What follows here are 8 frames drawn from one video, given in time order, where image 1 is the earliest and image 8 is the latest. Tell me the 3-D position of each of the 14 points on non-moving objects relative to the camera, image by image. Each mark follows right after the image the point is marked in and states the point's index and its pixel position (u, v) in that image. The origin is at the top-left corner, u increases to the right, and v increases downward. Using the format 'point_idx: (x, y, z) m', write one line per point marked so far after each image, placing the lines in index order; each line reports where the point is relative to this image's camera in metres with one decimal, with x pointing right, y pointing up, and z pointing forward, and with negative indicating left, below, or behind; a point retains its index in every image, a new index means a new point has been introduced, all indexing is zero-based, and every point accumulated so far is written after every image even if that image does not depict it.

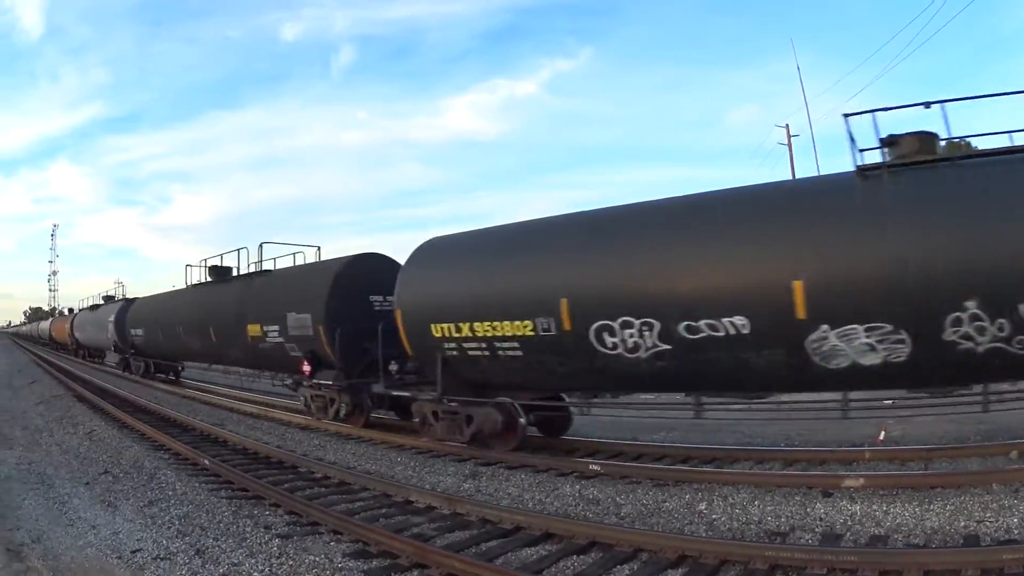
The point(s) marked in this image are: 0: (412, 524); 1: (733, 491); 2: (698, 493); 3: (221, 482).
0: (-1.1, -2.4, +6.5) m
1: (+2.4, -2.2, +6.9) m
2: (+2.0, -2.2, +6.8) m
3: (-3.3, -2.2, +7.4) m
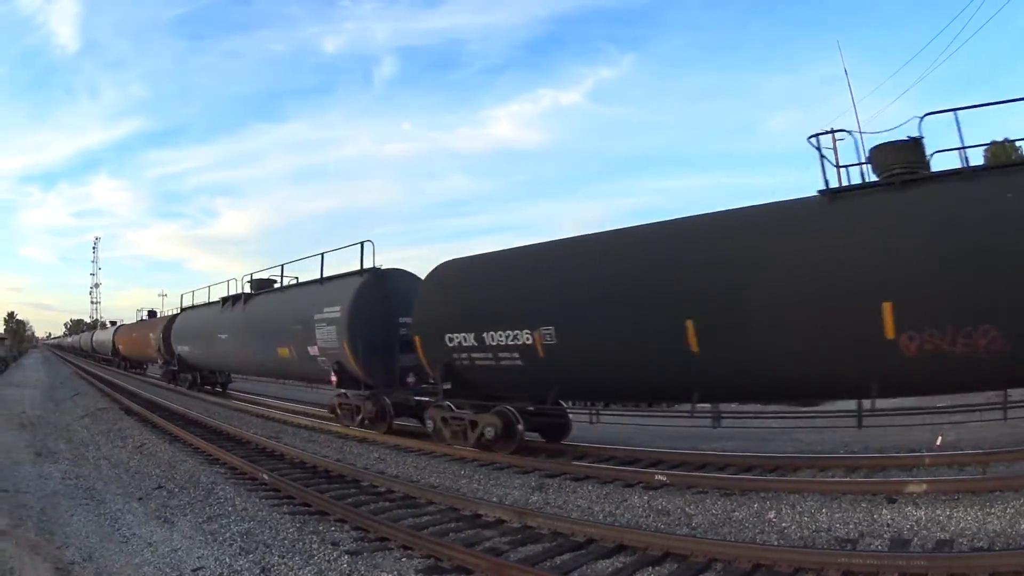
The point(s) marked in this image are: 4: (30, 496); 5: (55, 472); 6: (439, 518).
0: (-0.3, -2.5, +6.5) m
1: (+3.1, -2.3, +6.9) m
2: (+2.8, -2.3, +6.9) m
3: (-2.6, -2.4, +7.3) m
4: (-6.4, -2.7, +8.4) m
5: (-6.2, -2.6, +8.8) m
6: (-0.8, -2.4, +6.8) m
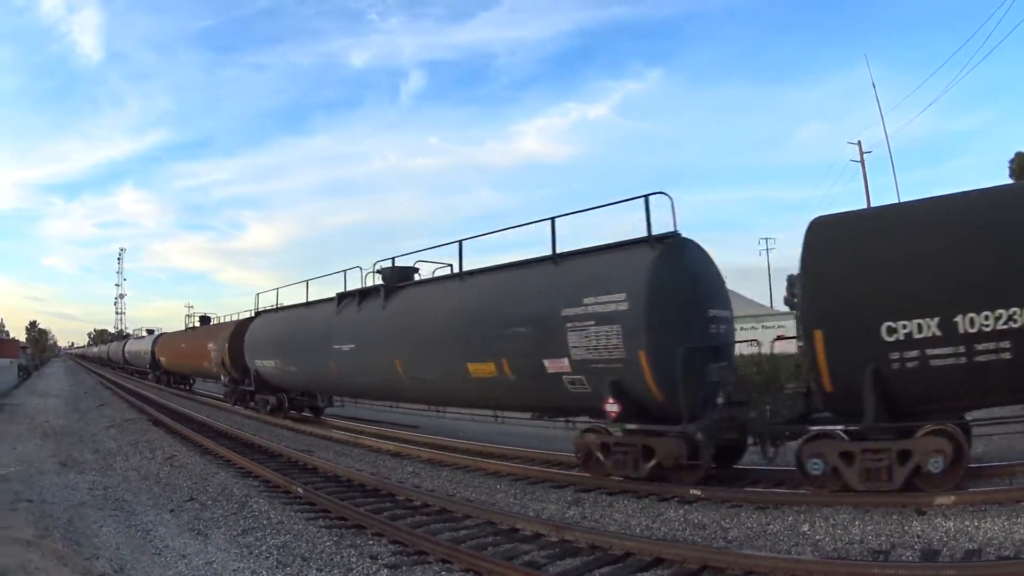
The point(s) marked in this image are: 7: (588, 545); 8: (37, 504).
0: (+0.1, -2.7, +6.6) m
1: (+3.5, -2.5, +7.0) m
2: (+3.2, -2.5, +7.0) m
3: (-2.2, -2.6, +7.4) m
4: (-6.0, -2.9, +8.4) m
5: (-5.9, -2.7, +8.8) m
6: (-0.4, -2.6, +6.8) m
7: (+0.8, -2.7, +6.7) m
8: (-6.5, -2.9, +8.6) m
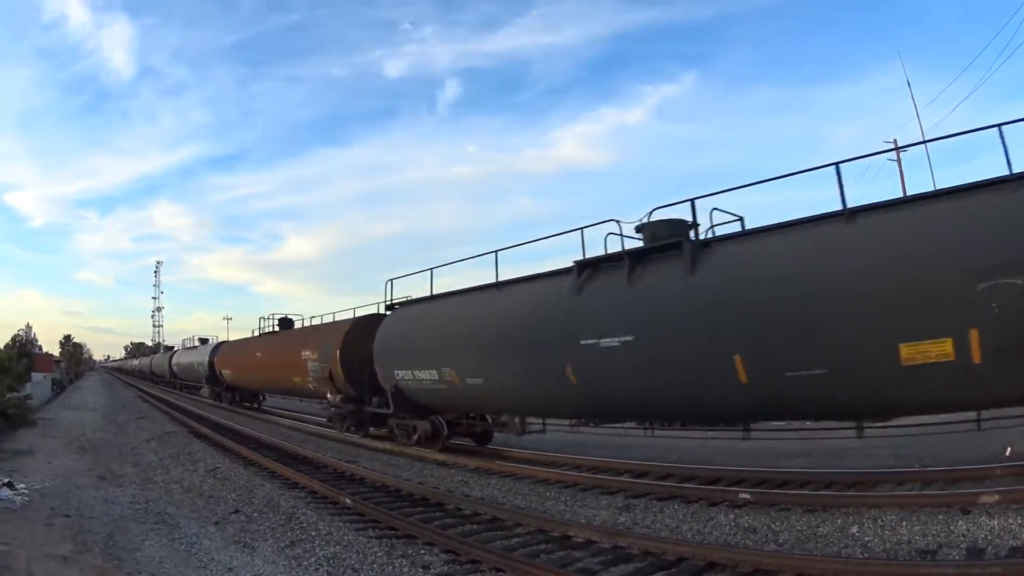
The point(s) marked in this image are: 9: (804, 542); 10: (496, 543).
0: (+0.6, -2.8, +6.6) m
1: (+4.1, -2.5, +7.1) m
2: (+3.7, -2.5, +7.0) m
3: (-1.7, -2.7, +7.4) m
4: (-5.5, -3.1, +8.4) m
5: (-5.3, -2.9, +8.8) m
6: (+0.2, -2.7, +6.9) m
7: (+1.4, -2.8, +6.7) m
8: (-5.9, -3.1, +8.6) m
9: (+3.1, -2.7, +6.7) m
10: (-0.2, -2.7, +6.8) m
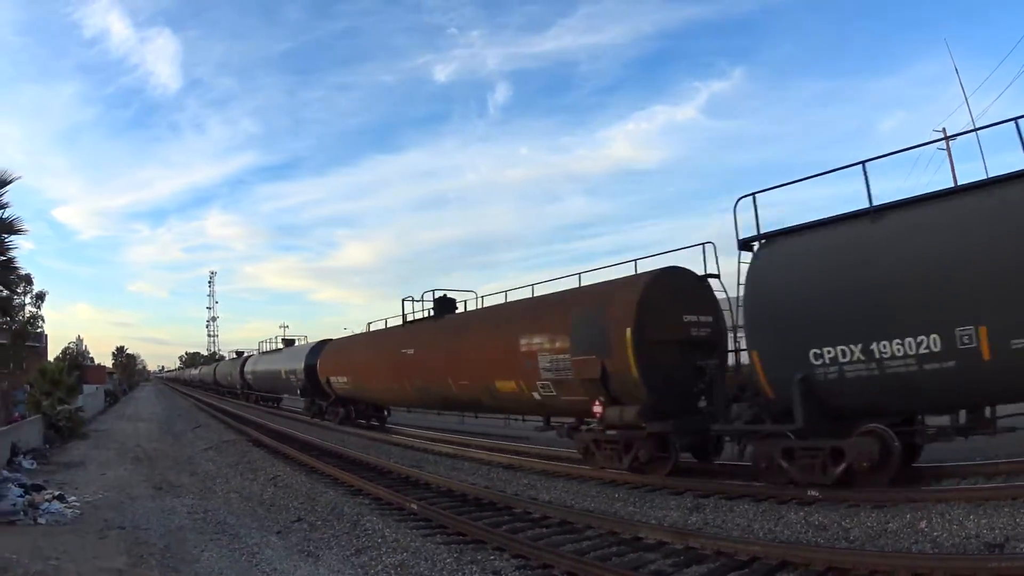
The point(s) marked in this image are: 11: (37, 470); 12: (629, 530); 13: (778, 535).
0: (+1.4, -2.8, +6.6) m
1: (+4.8, -2.5, +7.1) m
2: (+4.5, -2.5, +7.1) m
3: (-0.9, -2.8, +7.4) m
4: (-4.7, -3.2, +8.4) m
5: (-4.6, -3.0, +8.7) m
6: (+0.9, -2.7, +6.9) m
7: (+2.1, -2.8, +6.7) m
8: (-5.2, -3.3, +8.6) m
9: (+3.8, -2.6, +6.7) m
10: (+0.6, -2.8, +6.8) m
11: (-7.8, -3.0, +10.5) m
12: (+1.3, -2.7, +7.0) m
13: (+2.8, -2.6, +6.8) m
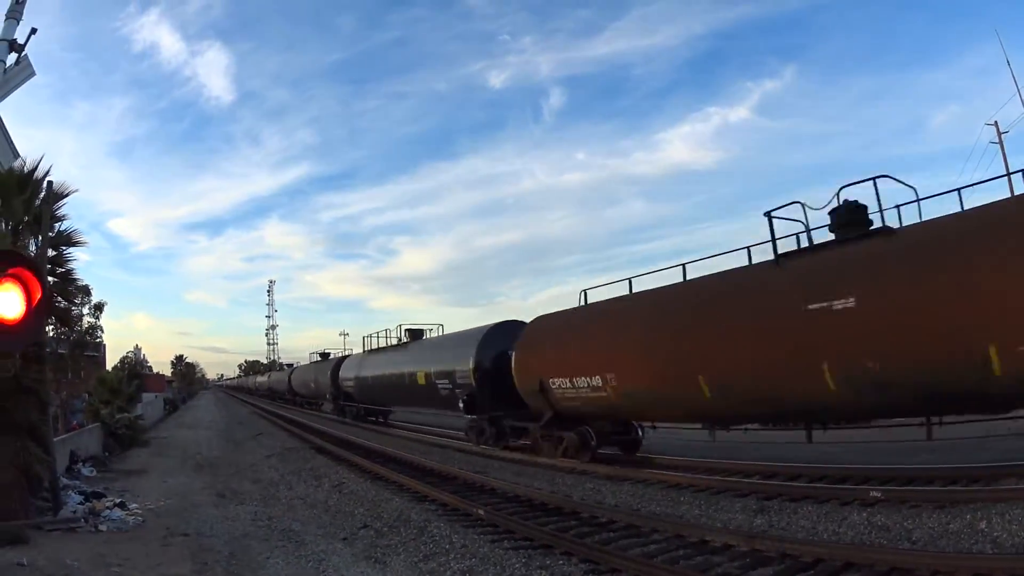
0: (+2.2, -2.9, +6.8) m
1: (+5.6, -2.5, +7.3) m
2: (+5.2, -2.5, +7.2) m
3: (-0.1, -2.9, +7.6) m
4: (-3.9, -3.4, +8.6) m
5: (-3.8, -3.2, +8.9) m
6: (+1.7, -2.8, +7.1) m
7: (+2.9, -2.9, +6.9) m
8: (-4.4, -3.4, +8.8) m
9: (+4.6, -2.7, +6.9) m
10: (+1.4, -2.9, +7.0) m
11: (-7.0, -3.2, +10.7) m
12: (+2.0, -2.8, +7.2) m
13: (+3.6, -2.7, +6.9) m
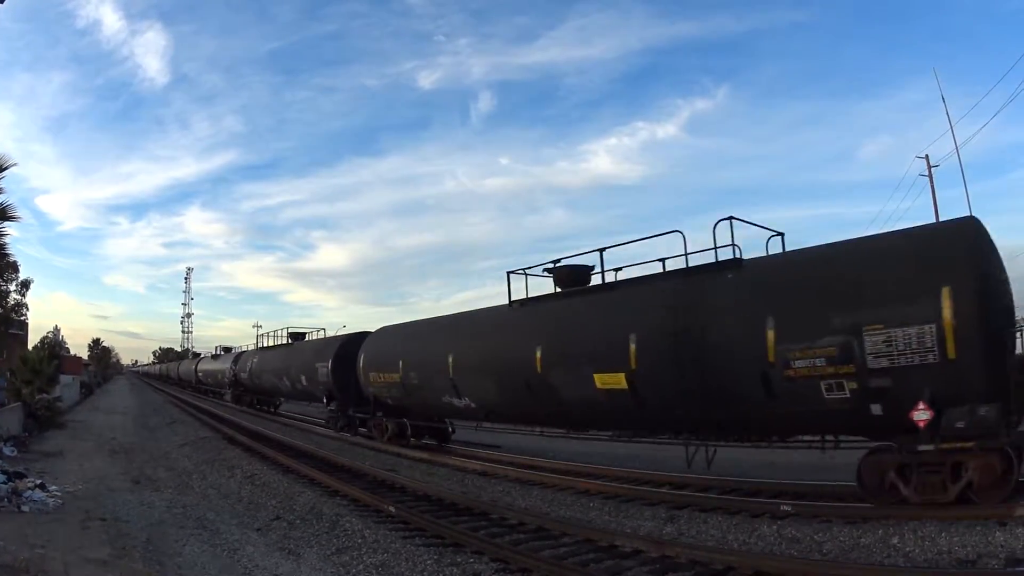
0: (+1.2, -3.0, +6.7) m
1: (+4.6, -2.7, +7.2) m
2: (+4.3, -2.7, +7.2) m
3: (-1.1, -2.8, +7.5) m
4: (-5.0, -3.1, +8.4) m
5: (-4.8, -2.9, +8.8) m
6: (+0.7, -2.9, +7.0) m
7: (+1.9, -2.9, +6.8) m
8: (-5.4, -3.2, +8.6) m
9: (+3.6, -2.8, +6.9) m
10: (+0.4, -2.9, +6.9) m
11: (-8.1, -2.8, +10.5) m
12: (+1.0, -2.8, +7.1) m
13: (+2.6, -2.8, +6.9) m
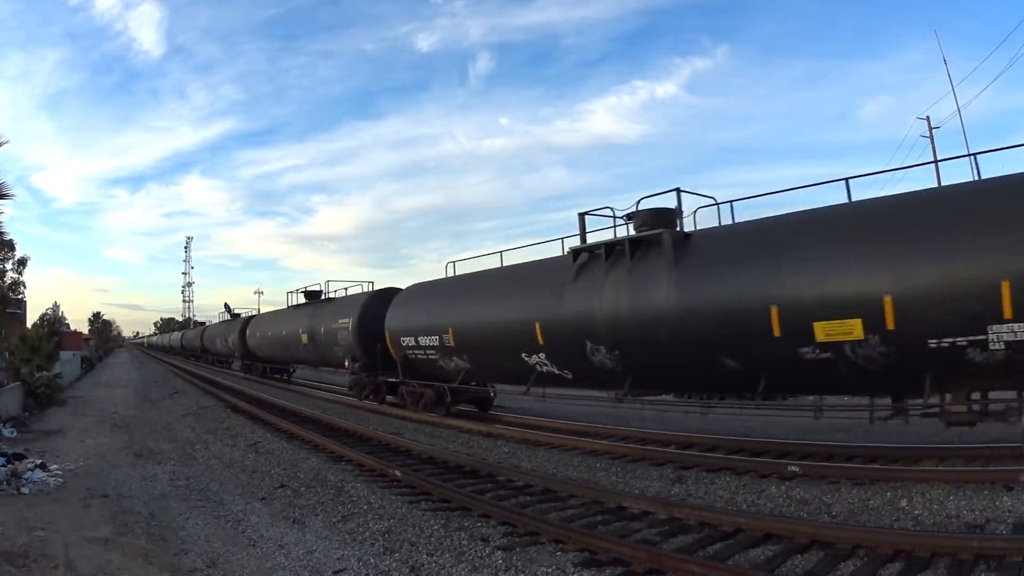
0: (+1.3, -2.5, +6.7) m
1: (+4.7, -2.2, +7.2) m
2: (+4.3, -2.2, +7.2) m
3: (-1.1, -2.4, +7.4) m
4: (-4.9, -2.8, +8.3) m
5: (-4.7, -2.6, +8.7) m
6: (+0.8, -2.4, +6.9) m
7: (+2.0, -2.5, +6.8) m
8: (-5.3, -2.8, +8.5) m
9: (+3.7, -2.4, +6.8) m
10: (+0.4, -2.4, +6.8) m
11: (-8.0, -2.4, +10.4) m
12: (+1.1, -2.3, +7.0) m
13: (+2.7, -2.3, +6.8) m
